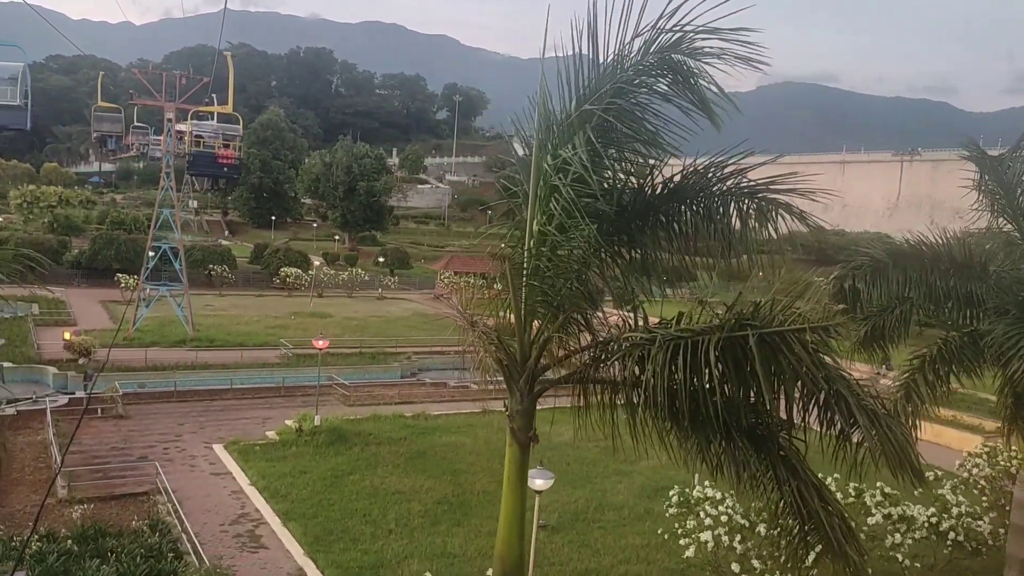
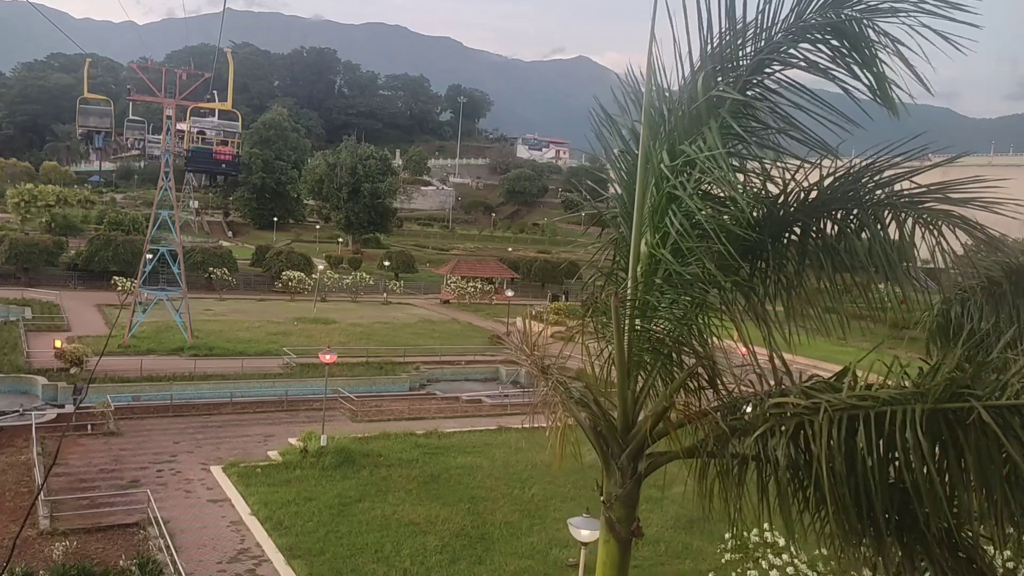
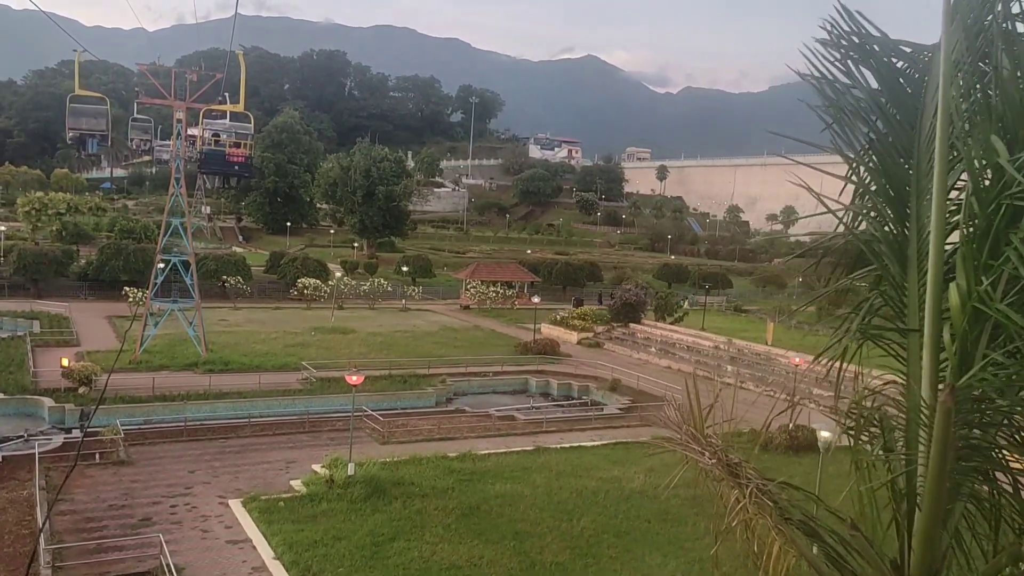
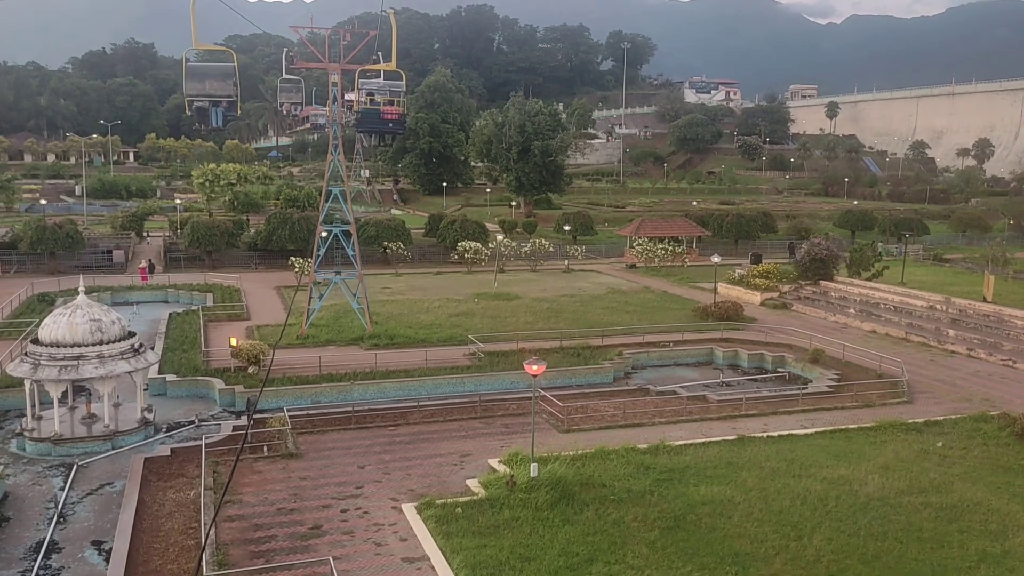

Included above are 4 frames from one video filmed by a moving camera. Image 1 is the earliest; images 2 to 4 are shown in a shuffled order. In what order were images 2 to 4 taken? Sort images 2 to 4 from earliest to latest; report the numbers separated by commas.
2, 3, 4
